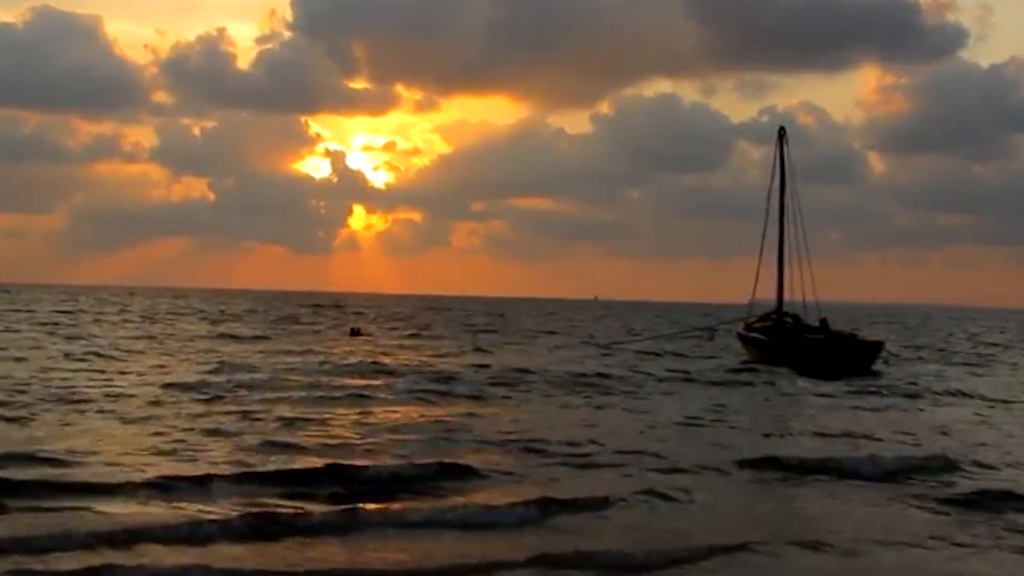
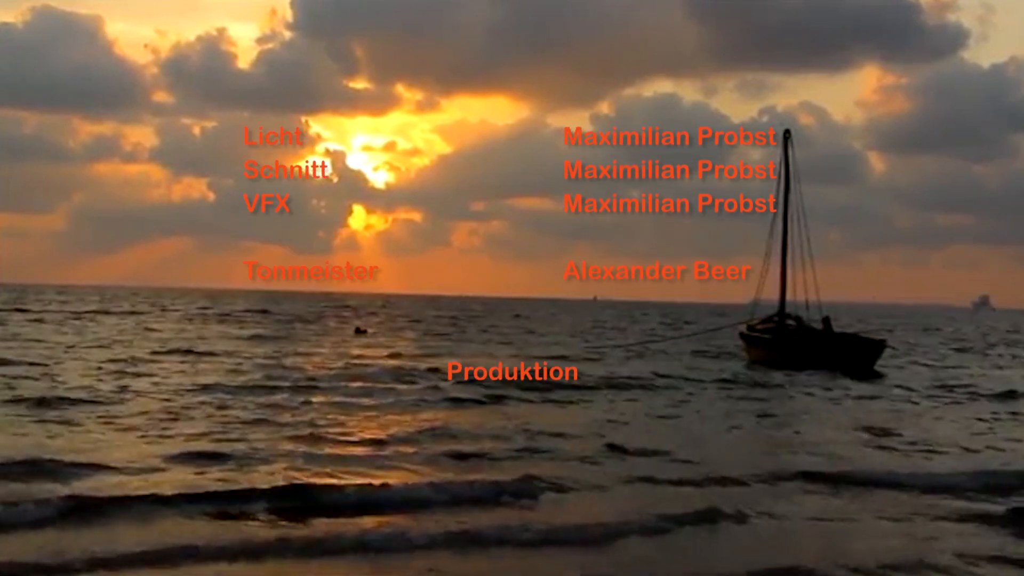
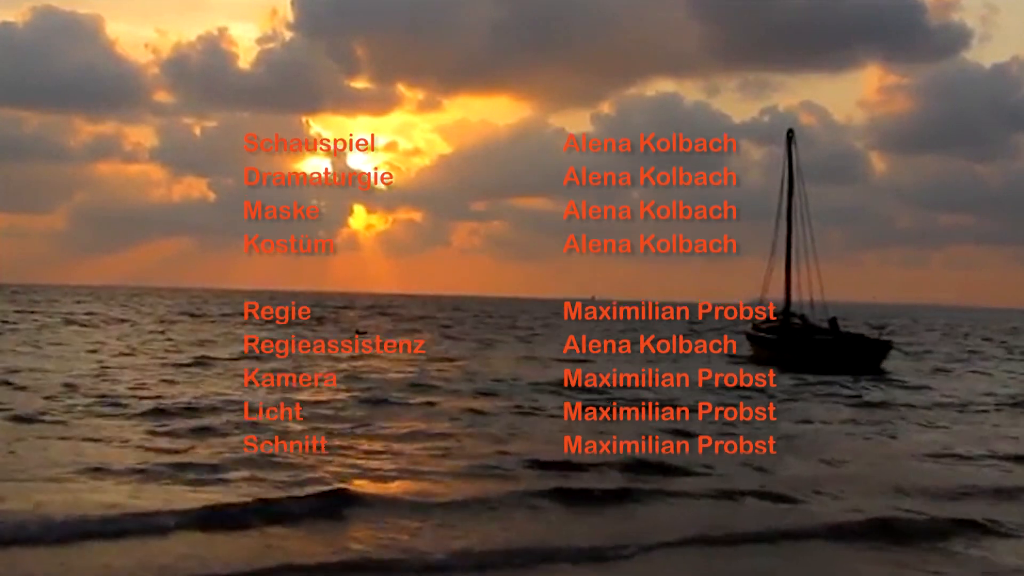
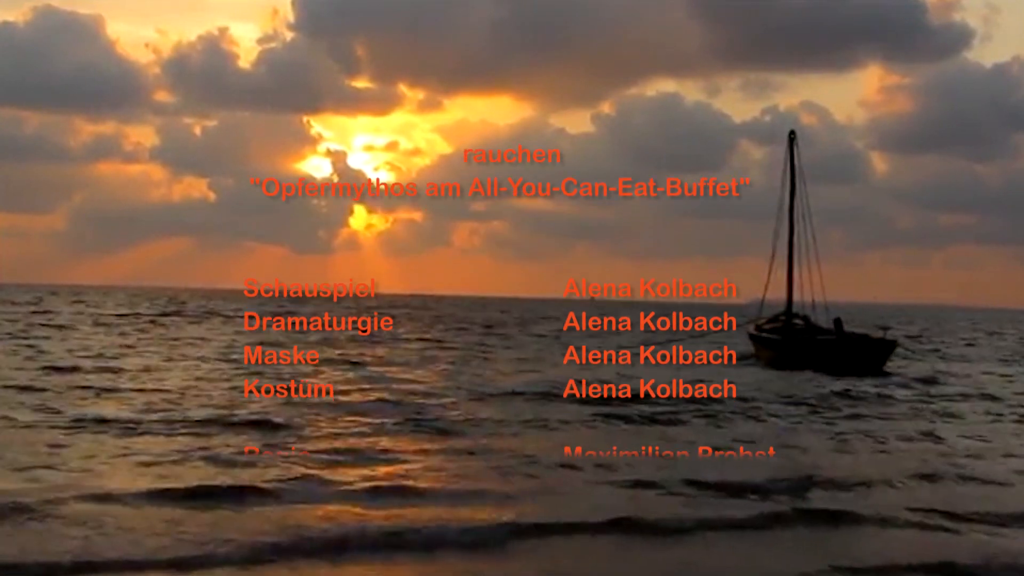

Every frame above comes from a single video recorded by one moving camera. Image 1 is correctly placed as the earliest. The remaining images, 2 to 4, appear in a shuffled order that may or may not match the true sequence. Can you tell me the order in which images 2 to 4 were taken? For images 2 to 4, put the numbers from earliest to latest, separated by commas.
4, 3, 2
